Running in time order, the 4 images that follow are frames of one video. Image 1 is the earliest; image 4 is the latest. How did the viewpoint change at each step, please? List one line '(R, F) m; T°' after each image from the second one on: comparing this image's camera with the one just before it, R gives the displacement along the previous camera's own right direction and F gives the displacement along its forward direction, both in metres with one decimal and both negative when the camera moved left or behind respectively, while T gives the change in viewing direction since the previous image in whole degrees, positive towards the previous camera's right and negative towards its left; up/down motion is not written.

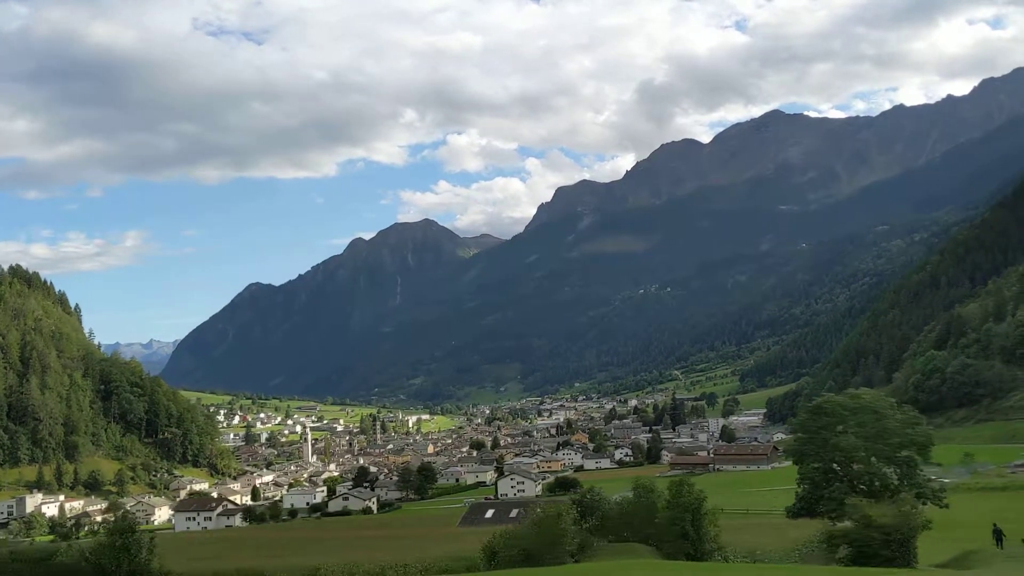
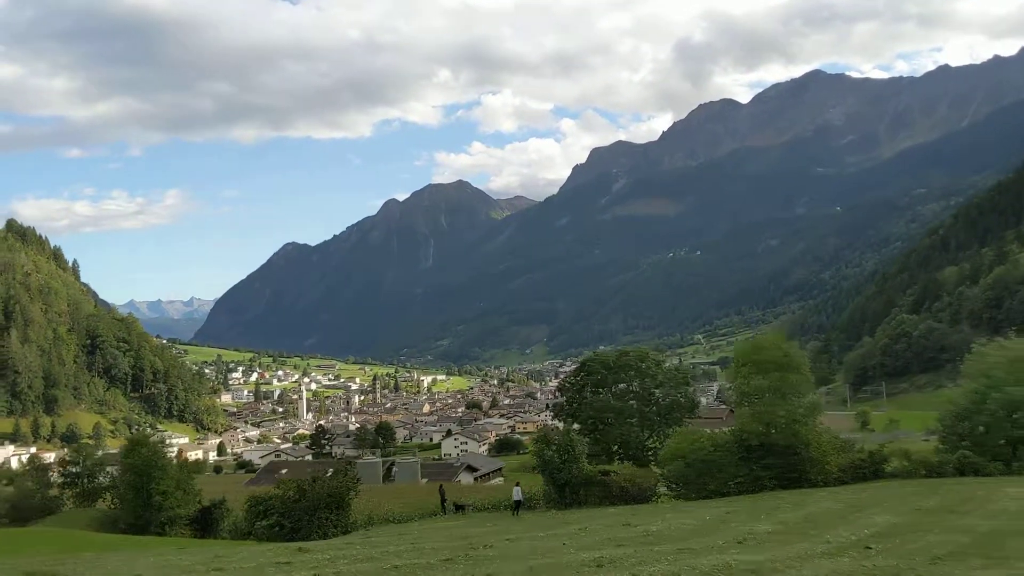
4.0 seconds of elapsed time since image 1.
(+12.3, +2.6) m; -1°
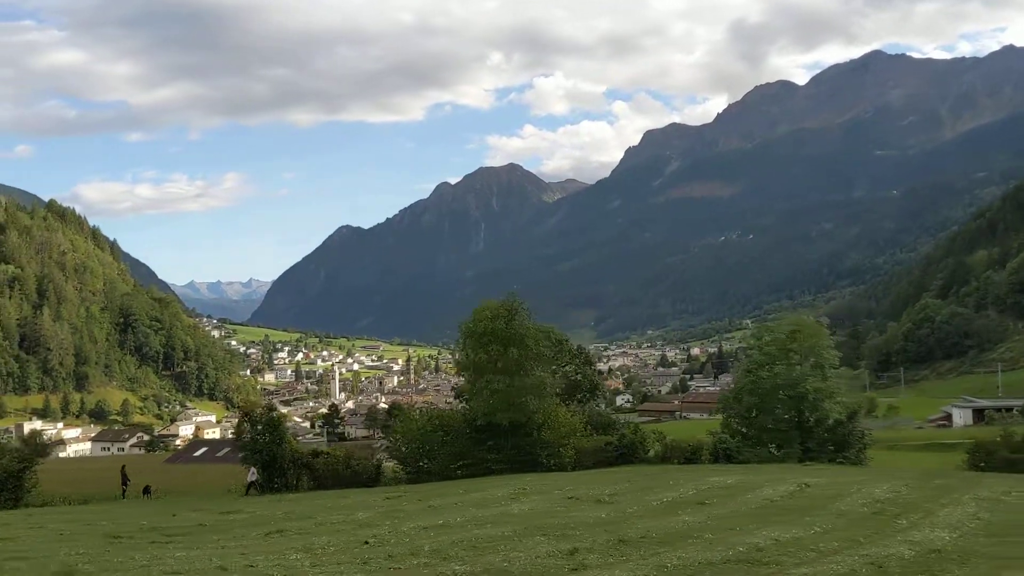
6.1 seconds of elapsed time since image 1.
(+6.1, +1.4) m; -3°
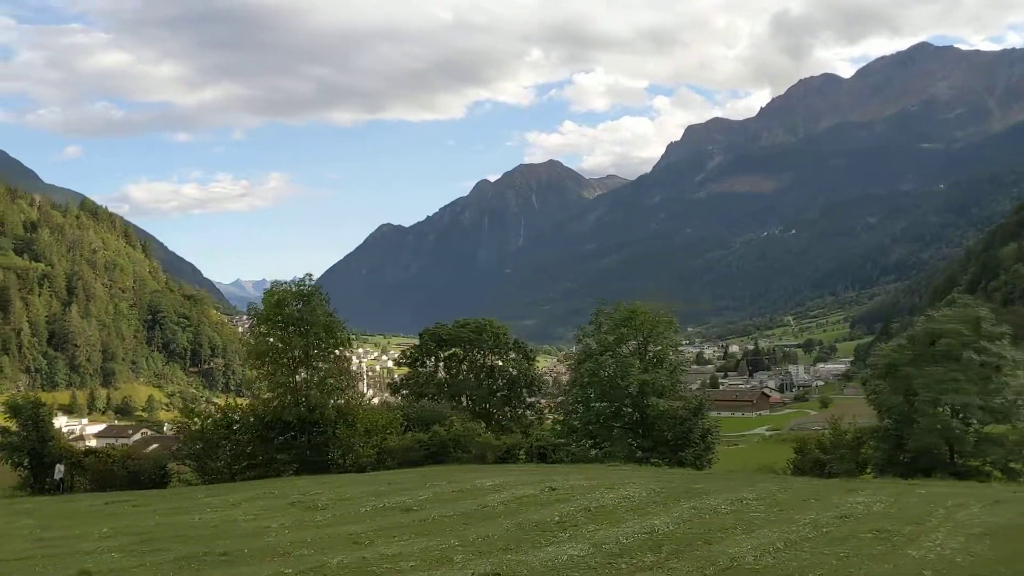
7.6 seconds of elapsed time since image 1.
(+4.0, +1.3) m; -2°
